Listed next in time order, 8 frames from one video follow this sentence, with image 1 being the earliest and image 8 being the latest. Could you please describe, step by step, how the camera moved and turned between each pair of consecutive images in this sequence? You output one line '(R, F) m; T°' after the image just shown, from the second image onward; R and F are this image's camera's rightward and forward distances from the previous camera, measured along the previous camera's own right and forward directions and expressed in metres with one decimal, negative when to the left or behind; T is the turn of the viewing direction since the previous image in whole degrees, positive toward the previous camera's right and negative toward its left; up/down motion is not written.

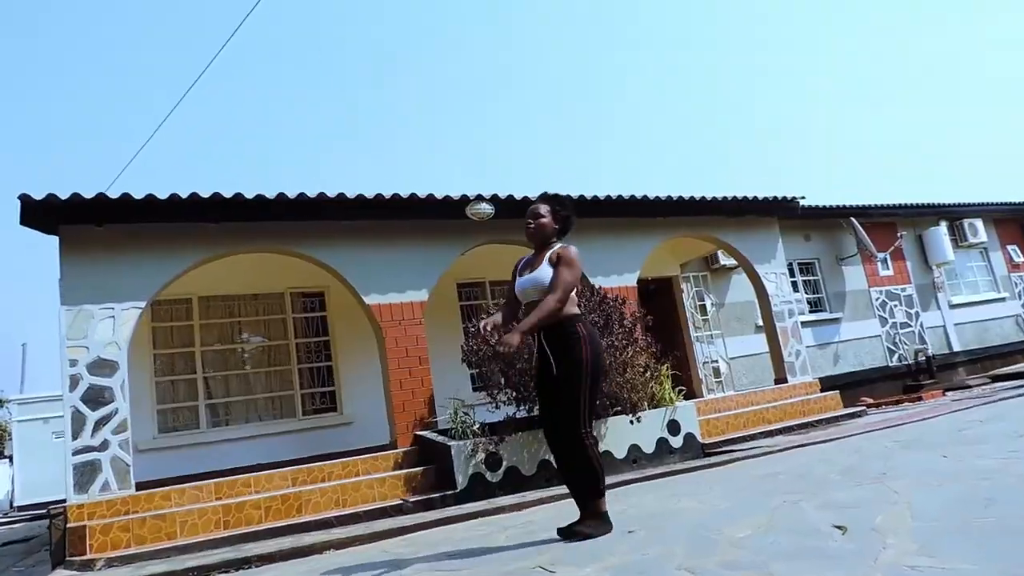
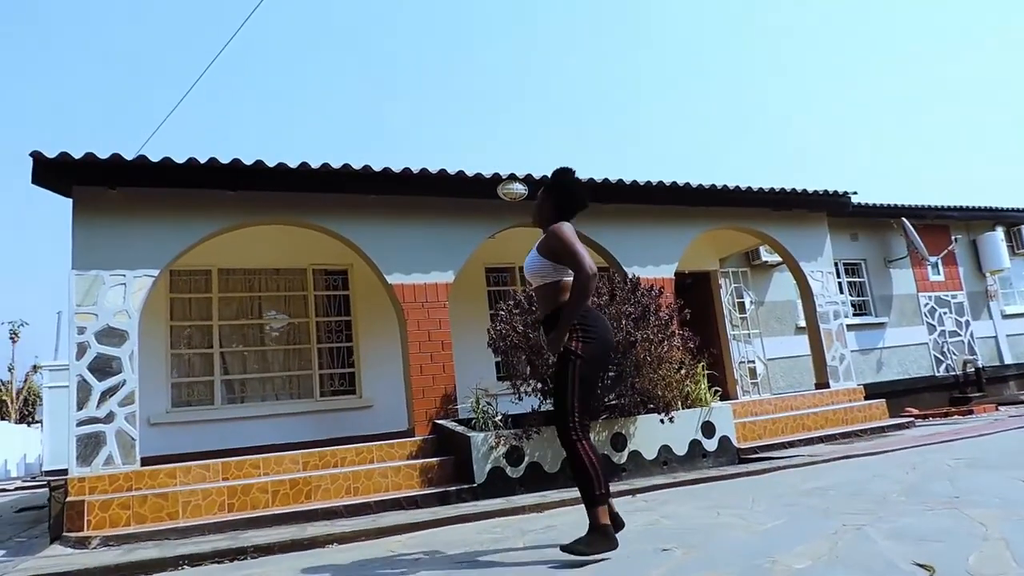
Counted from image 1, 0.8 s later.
(0.0, +0.4) m; -2°
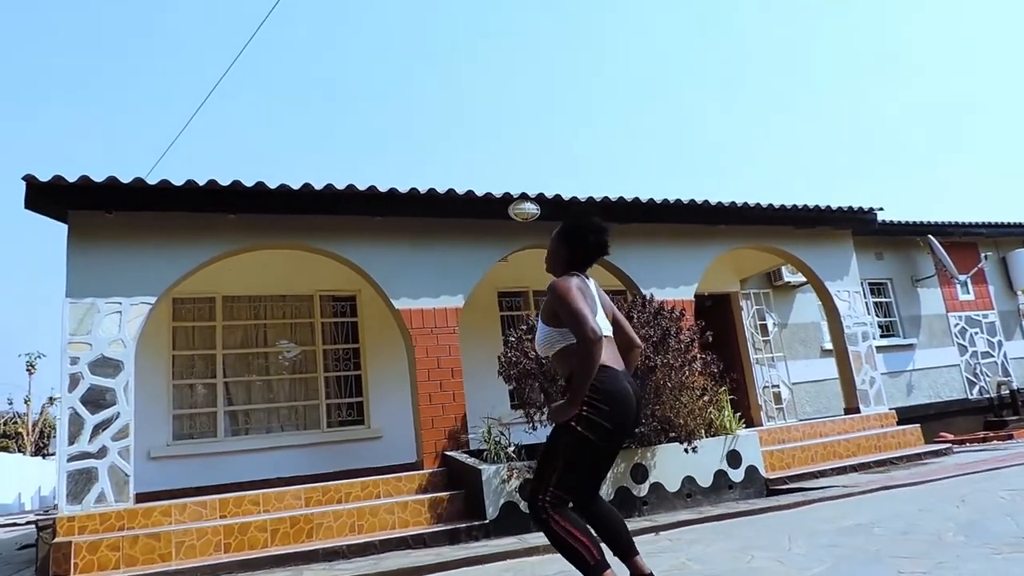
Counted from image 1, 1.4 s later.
(0.0, +0.3) m; -1°
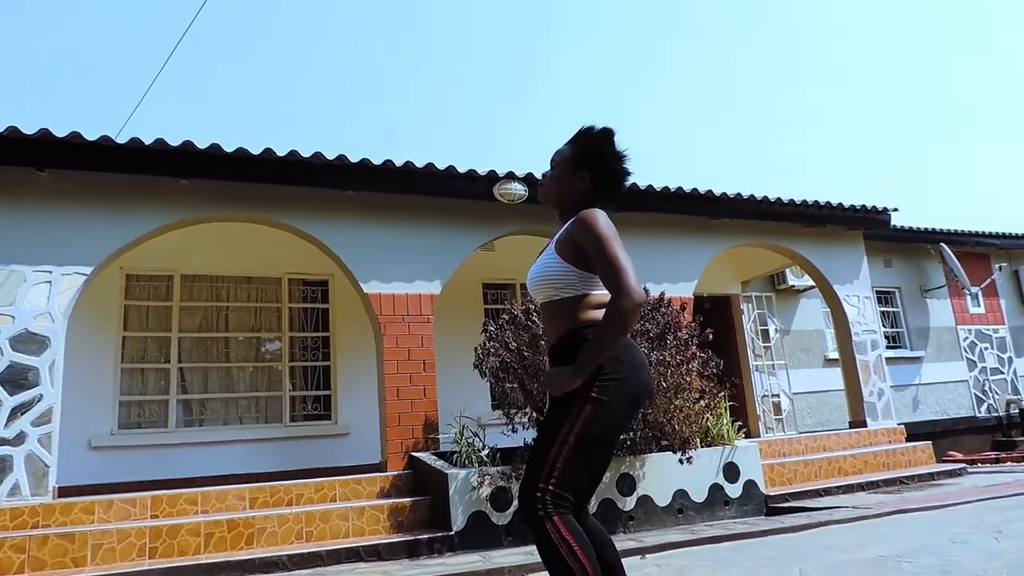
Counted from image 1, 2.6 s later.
(+0.1, +0.6) m; 0°
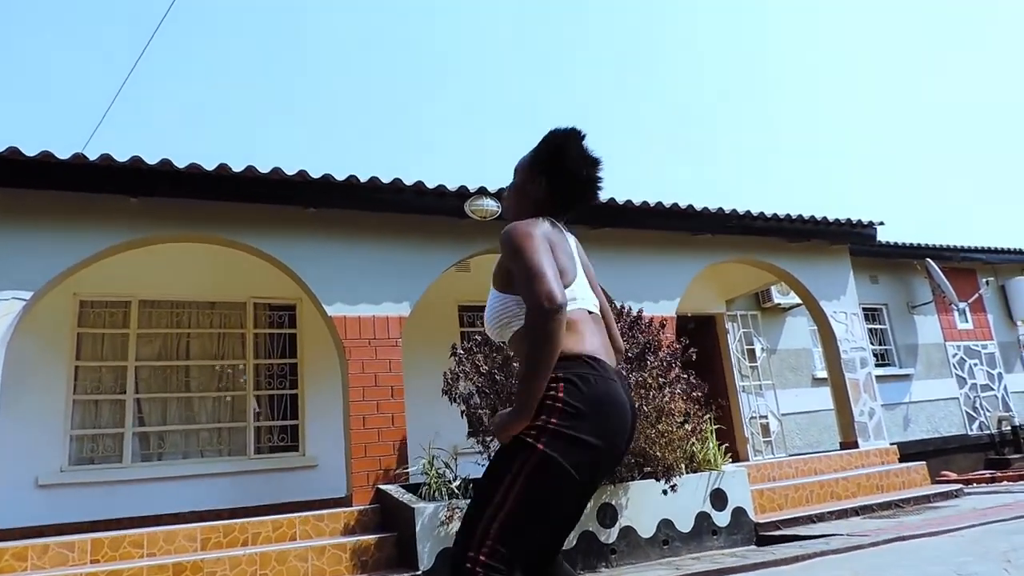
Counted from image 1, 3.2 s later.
(+0.1, +0.3) m; +1°
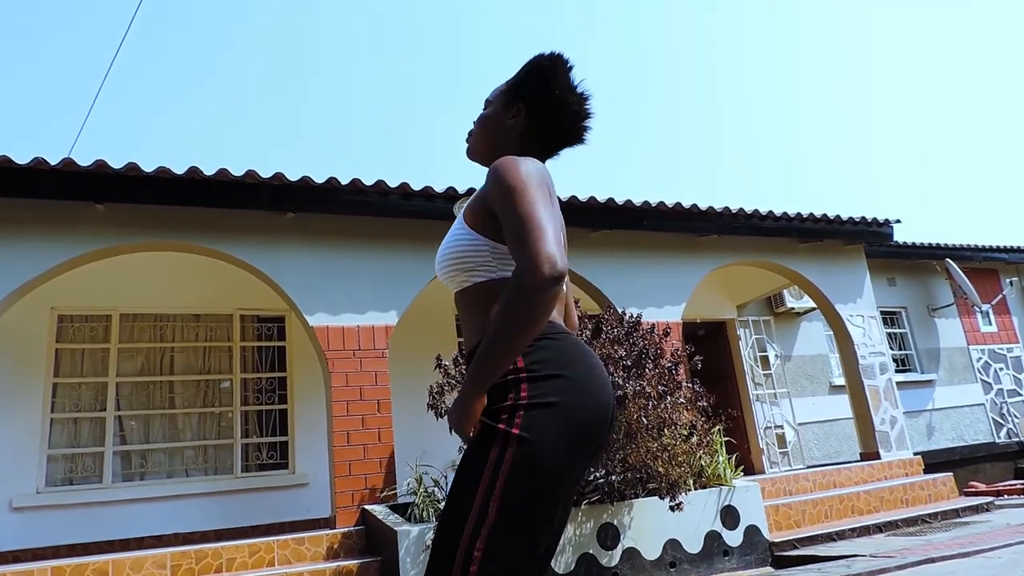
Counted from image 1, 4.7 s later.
(+0.2, +0.3) m; -1°
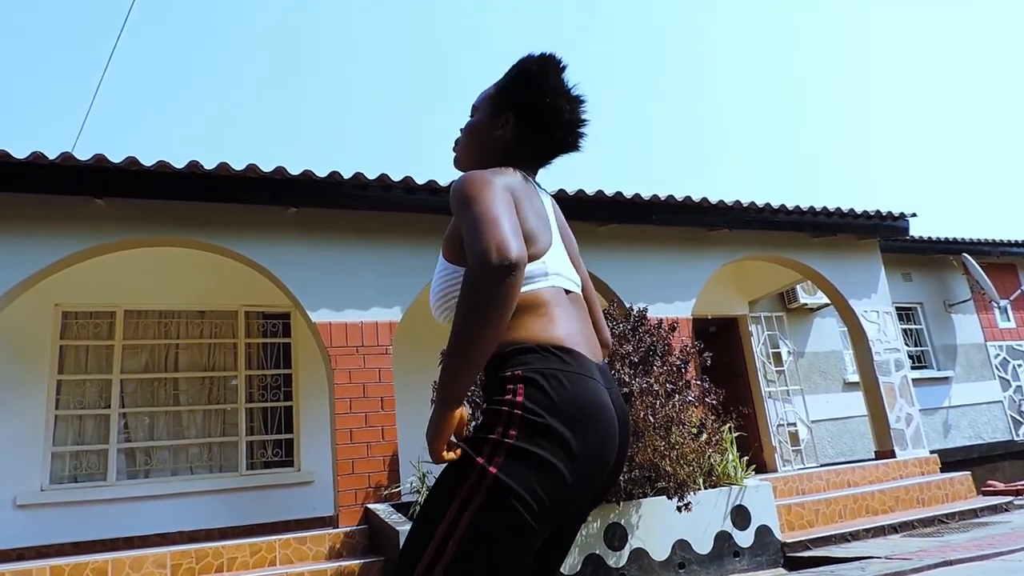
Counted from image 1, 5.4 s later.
(0.0, +0.1) m; -1°
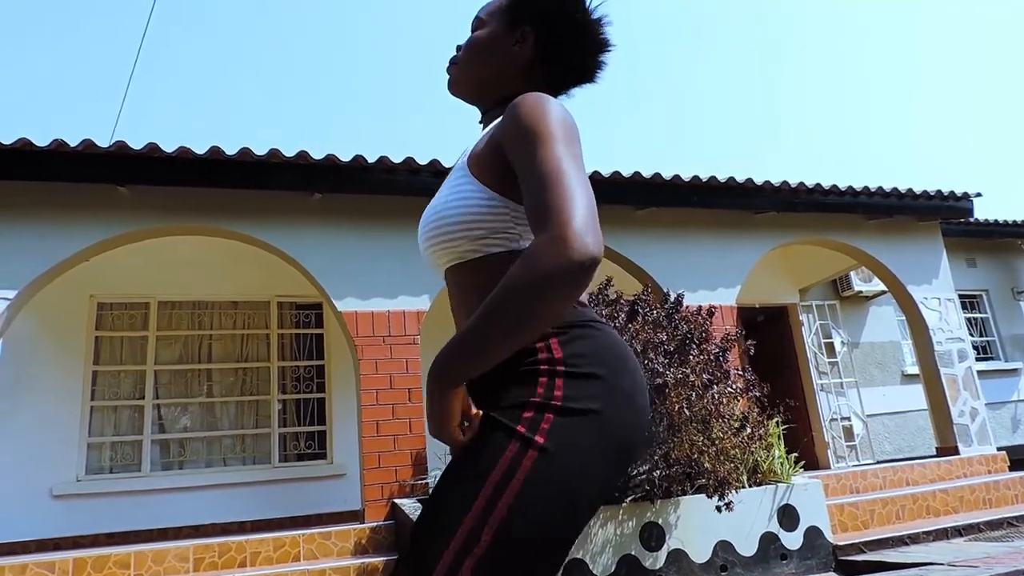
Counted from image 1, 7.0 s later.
(+0.1, +0.2) m; -4°
